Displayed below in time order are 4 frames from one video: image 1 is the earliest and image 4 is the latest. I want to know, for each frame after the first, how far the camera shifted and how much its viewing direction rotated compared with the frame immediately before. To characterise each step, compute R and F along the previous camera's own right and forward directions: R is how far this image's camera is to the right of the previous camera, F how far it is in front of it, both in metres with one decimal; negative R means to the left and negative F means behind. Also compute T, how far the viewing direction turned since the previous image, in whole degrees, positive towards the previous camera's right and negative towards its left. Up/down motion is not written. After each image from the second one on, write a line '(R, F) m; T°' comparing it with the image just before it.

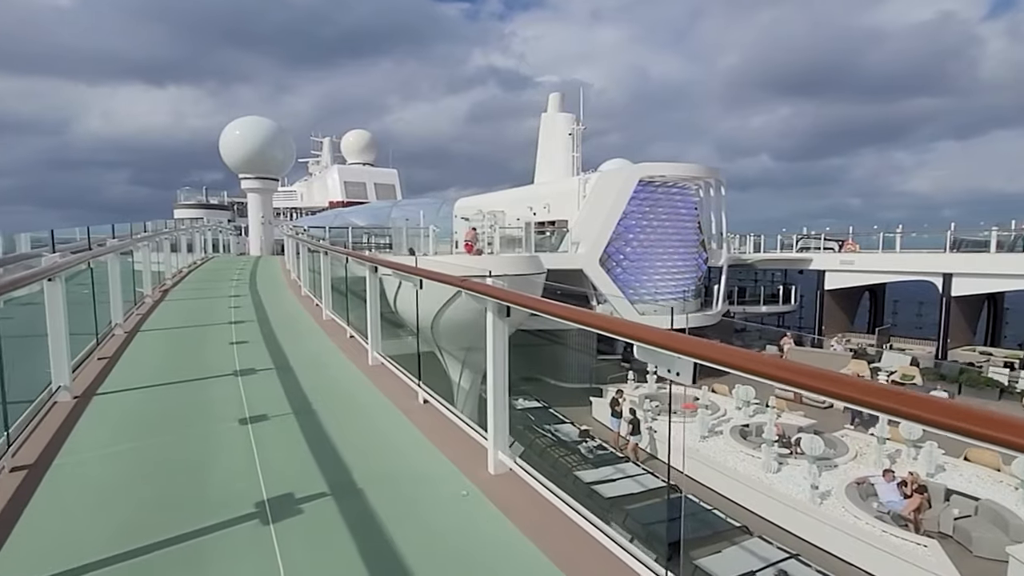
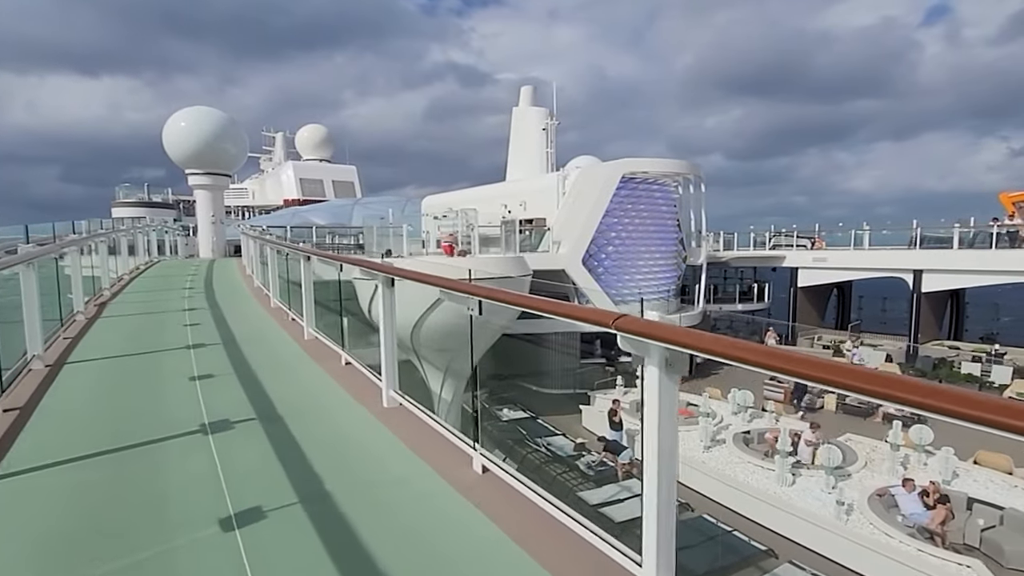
(-0.2, +0.4) m; +4°
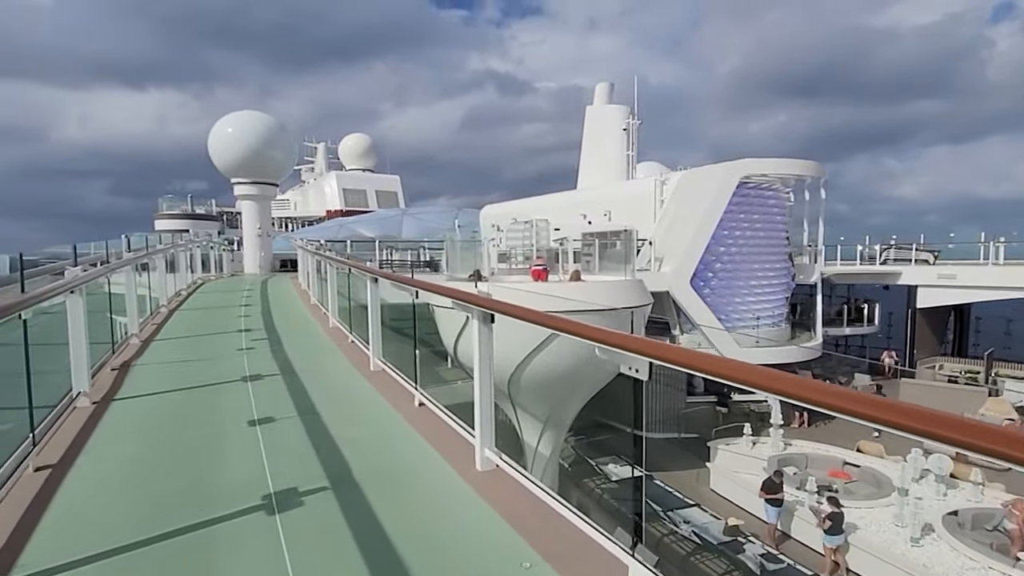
(-0.7, +1.0) m; -3°
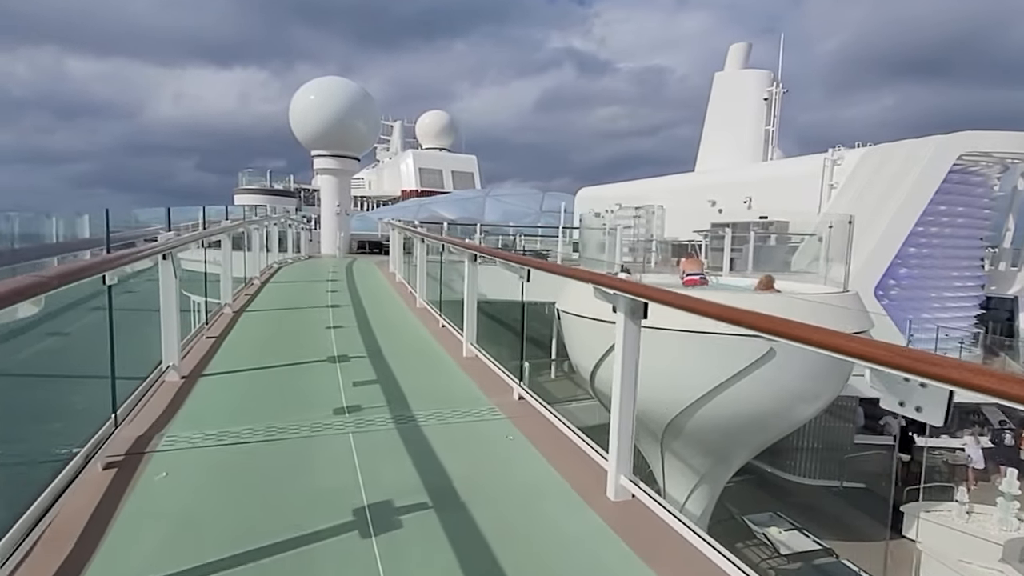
(-0.6, +0.9) m; -6°
